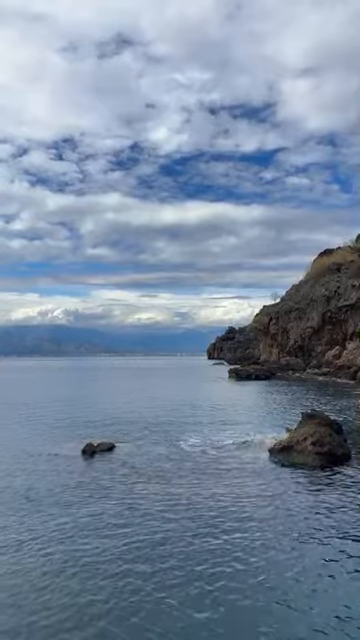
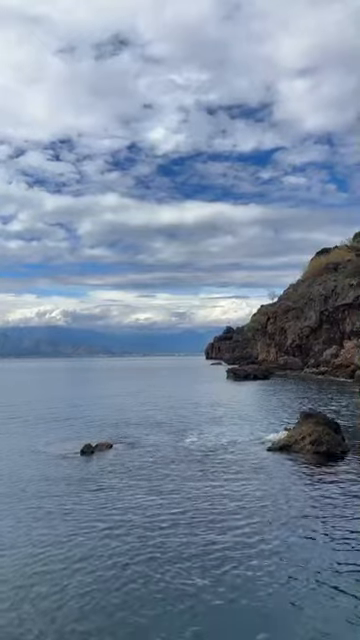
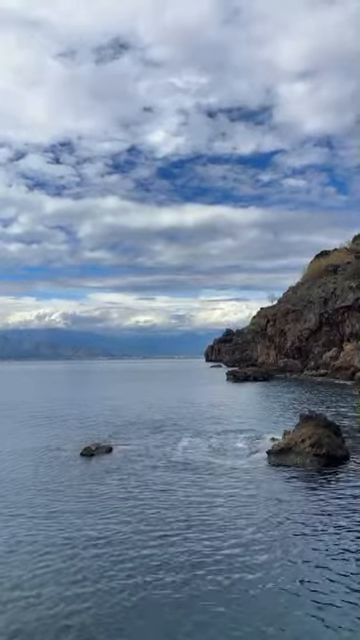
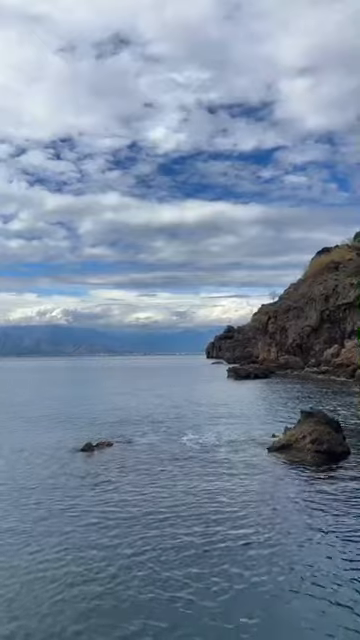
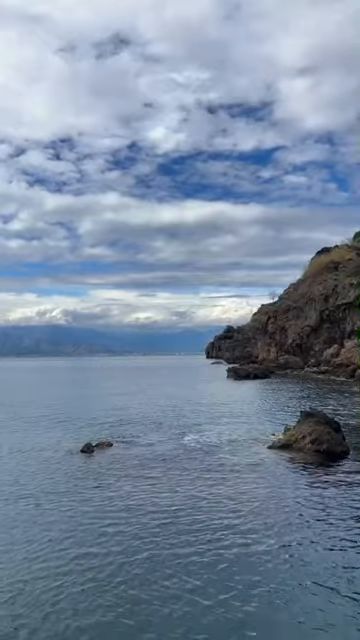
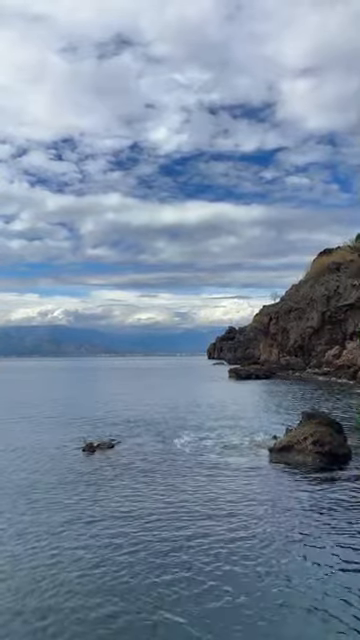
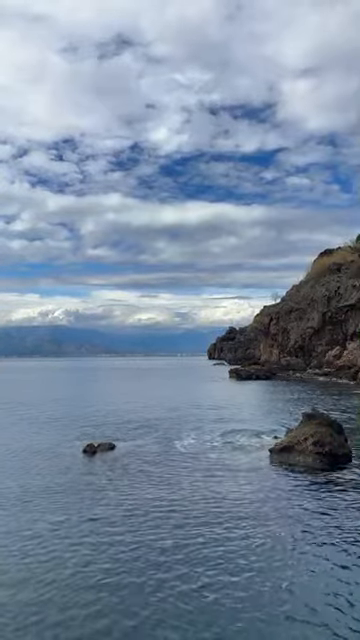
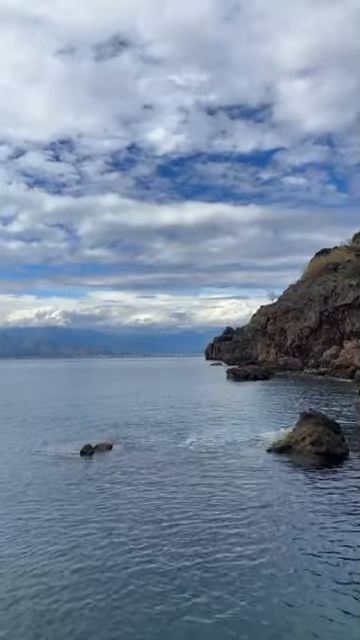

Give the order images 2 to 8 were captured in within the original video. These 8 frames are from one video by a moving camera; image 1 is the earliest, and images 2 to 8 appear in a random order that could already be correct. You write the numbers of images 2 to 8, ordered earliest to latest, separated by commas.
7, 6, 4, 5, 2, 8, 3
